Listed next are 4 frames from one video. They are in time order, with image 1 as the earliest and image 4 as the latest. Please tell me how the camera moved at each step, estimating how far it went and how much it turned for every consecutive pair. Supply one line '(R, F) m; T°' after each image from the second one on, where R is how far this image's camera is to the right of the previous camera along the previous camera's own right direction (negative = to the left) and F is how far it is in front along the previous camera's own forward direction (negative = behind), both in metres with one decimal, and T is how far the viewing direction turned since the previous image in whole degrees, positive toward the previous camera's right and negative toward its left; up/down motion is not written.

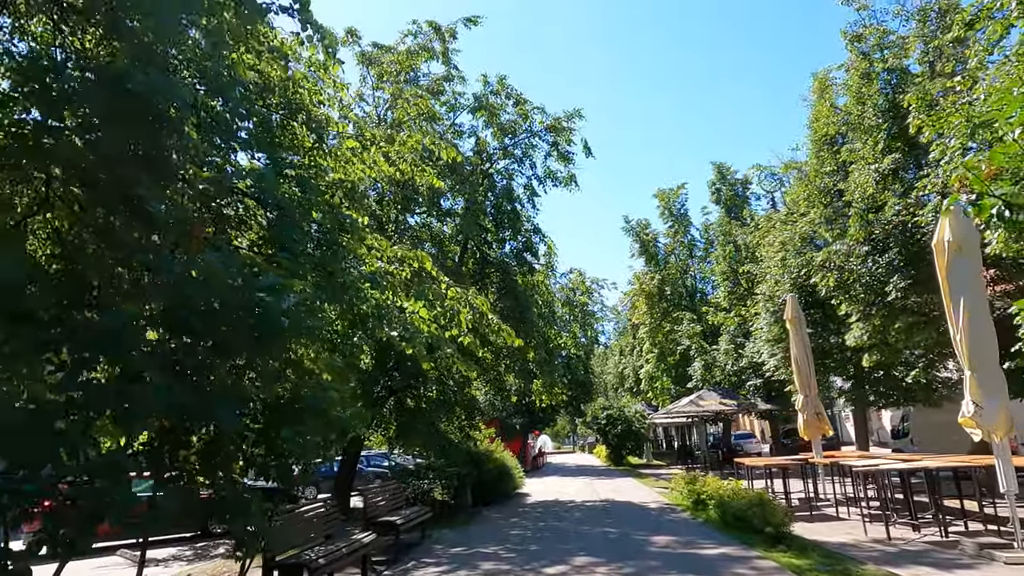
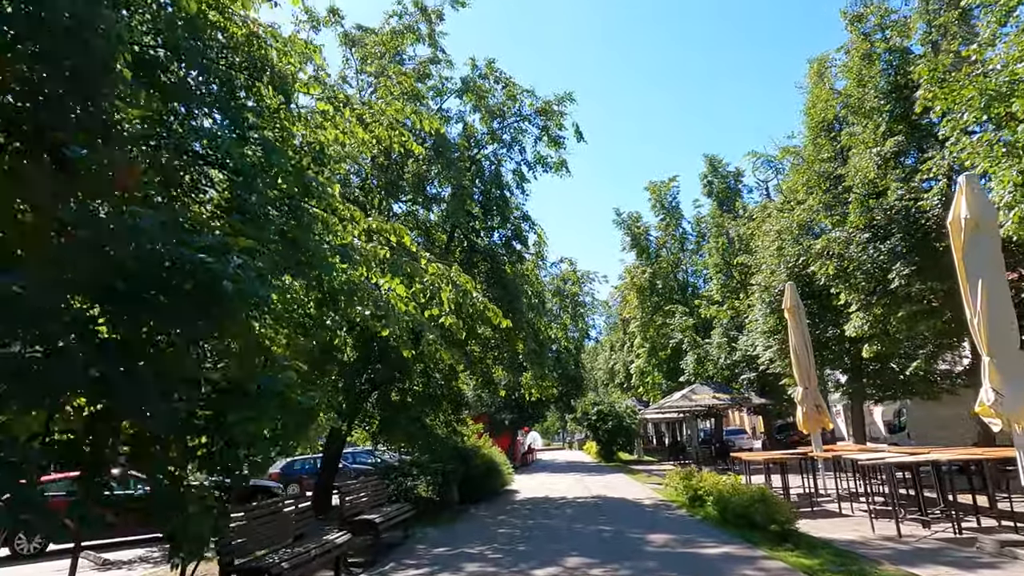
(0.0, +0.7) m; +1°
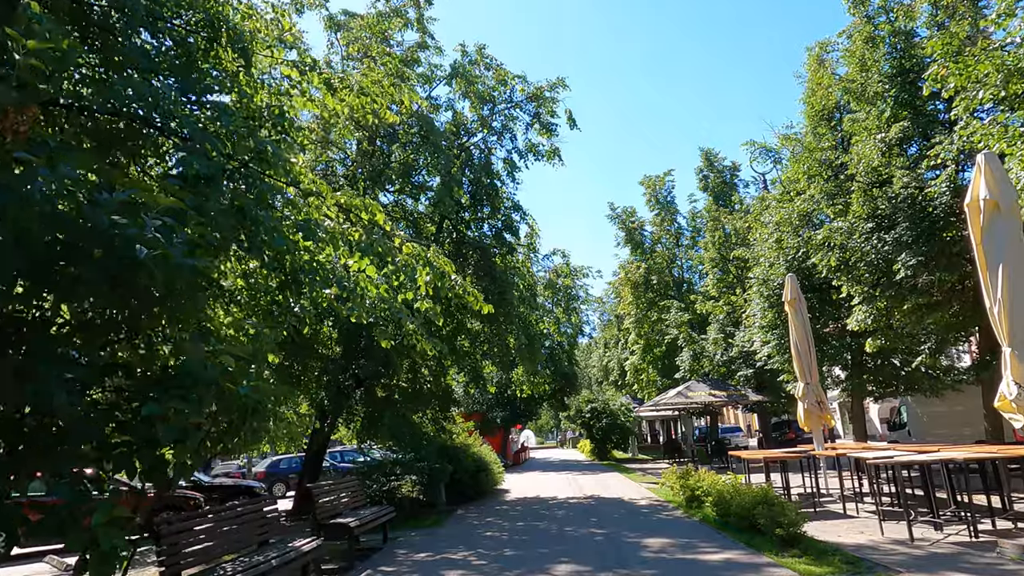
(+0.1, +0.6) m; 0°
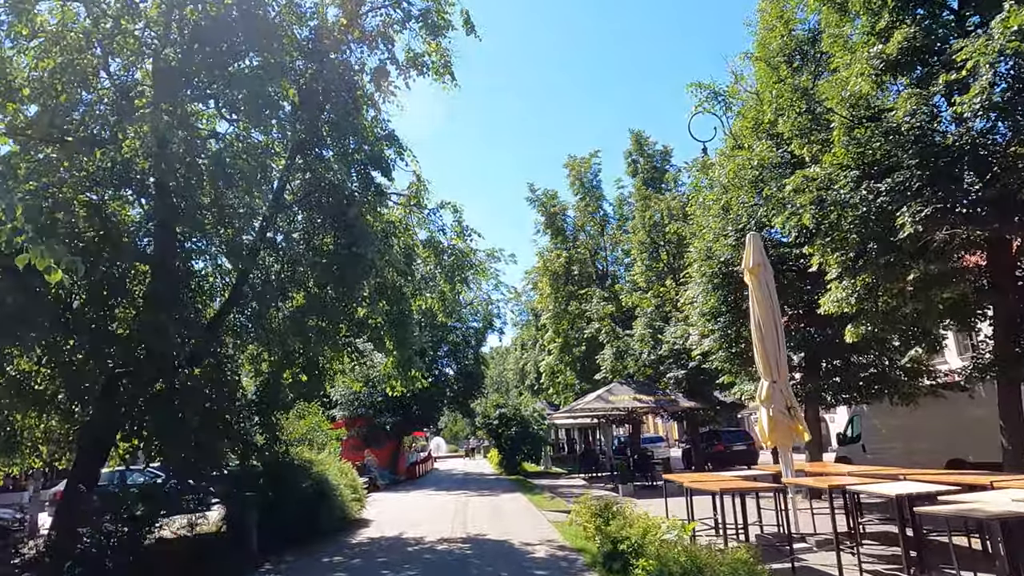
(+1.1, +4.4) m; +6°
